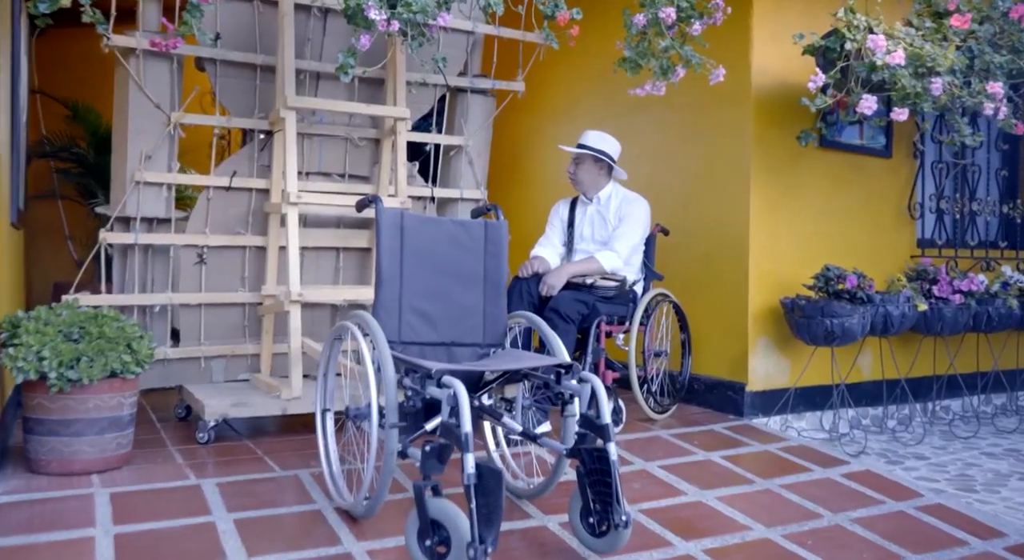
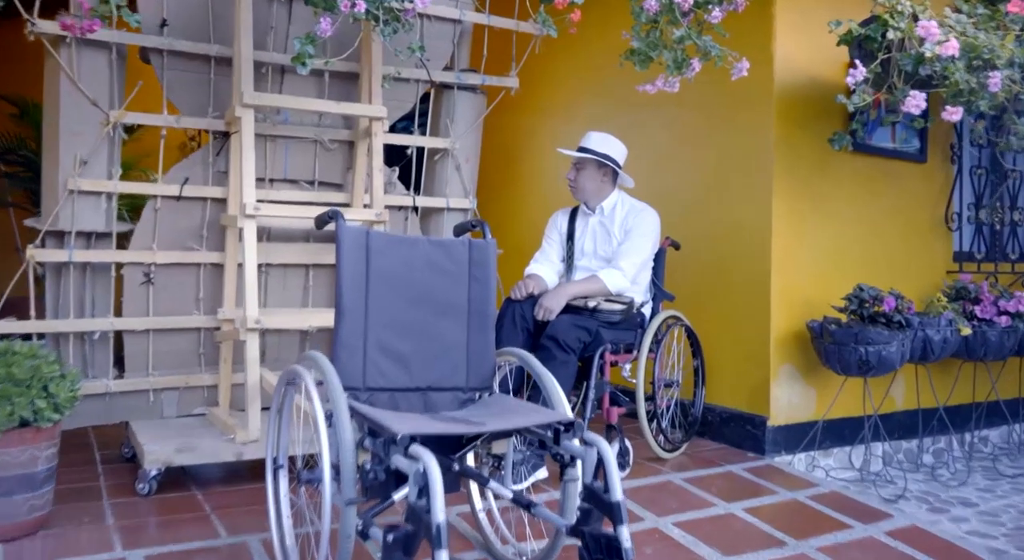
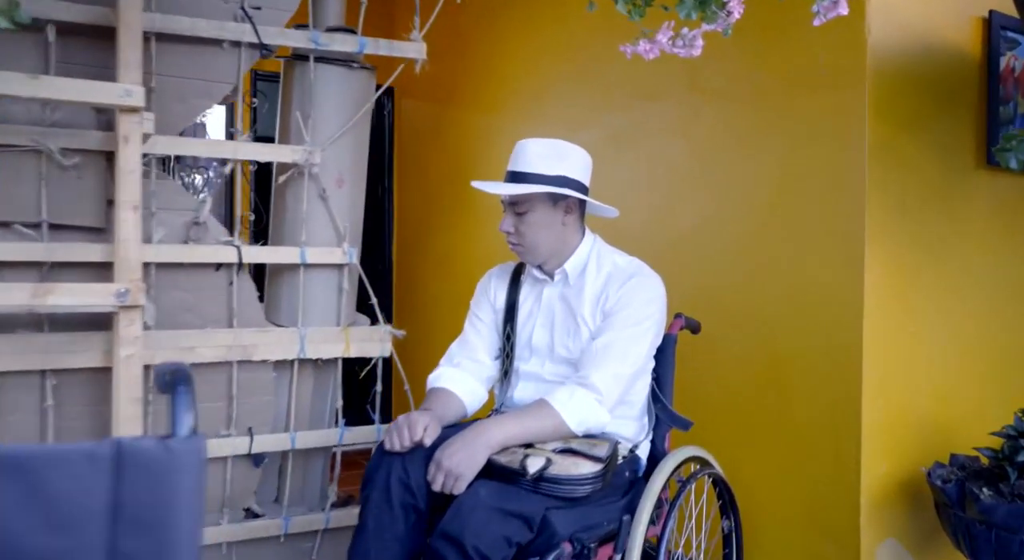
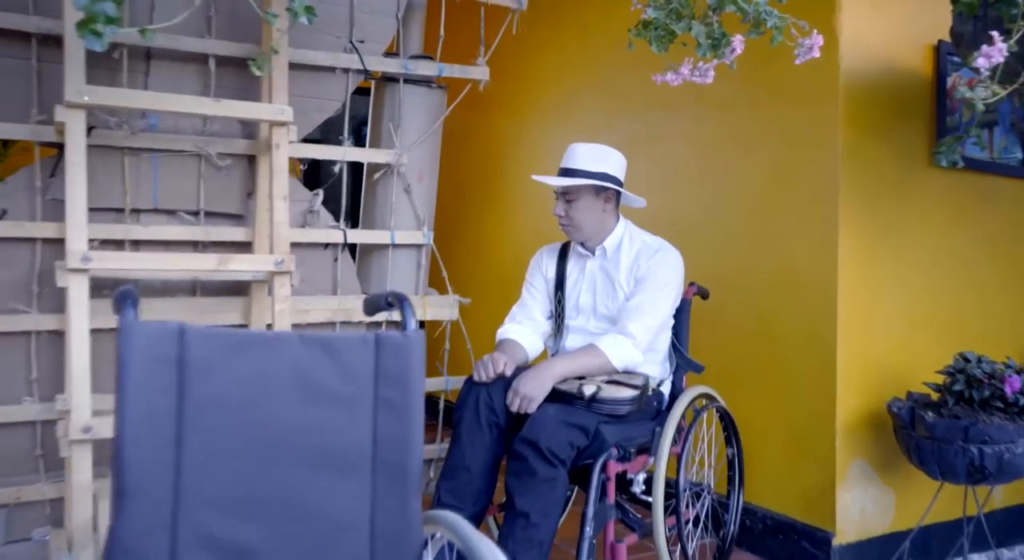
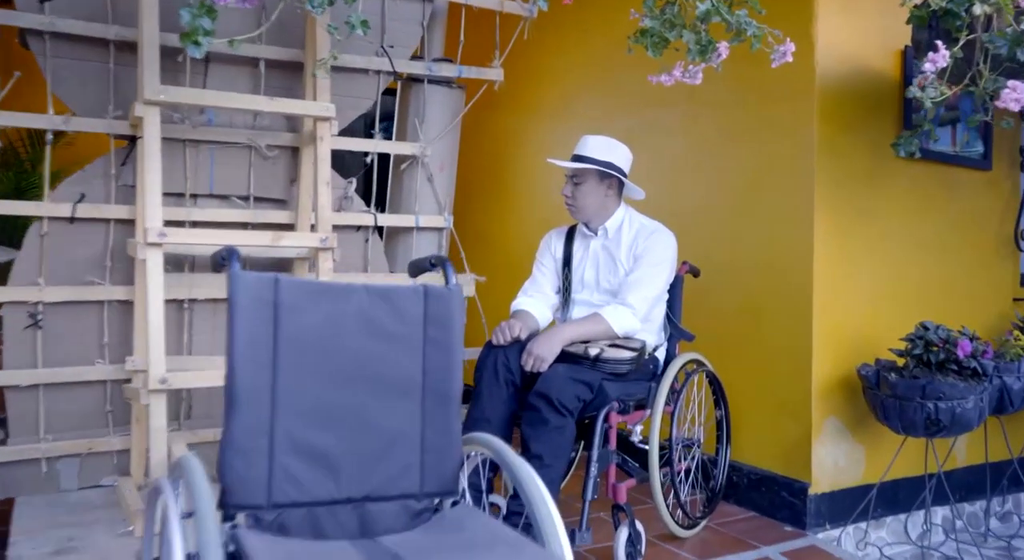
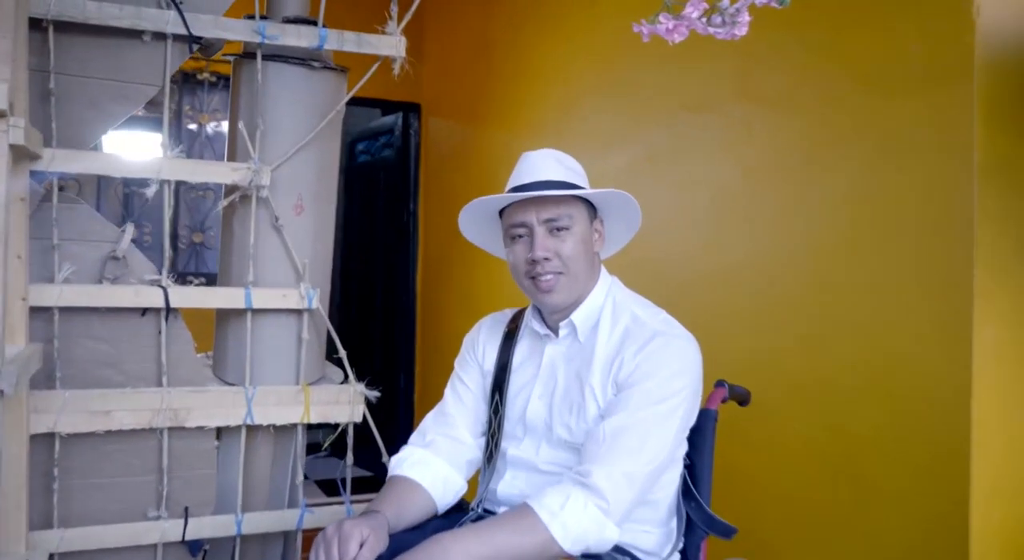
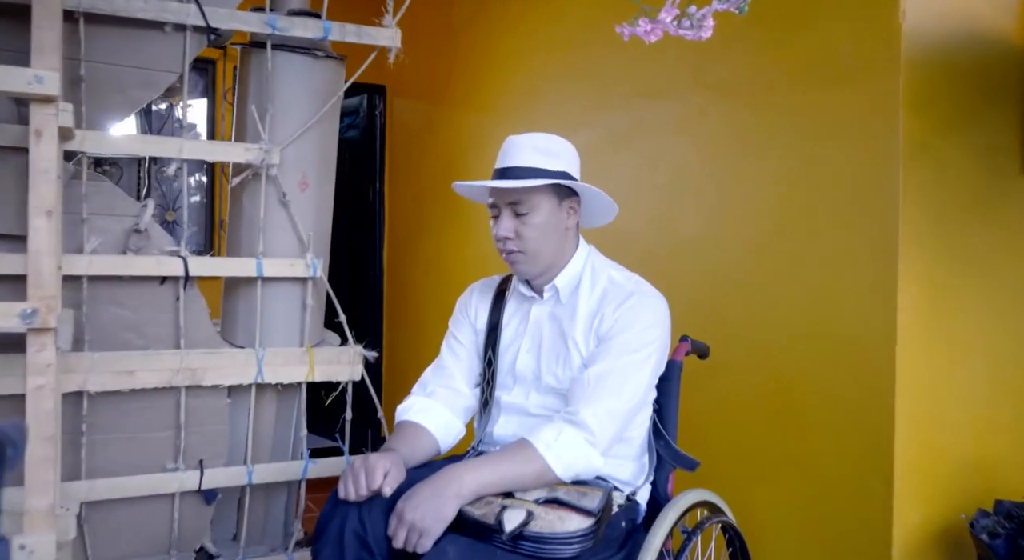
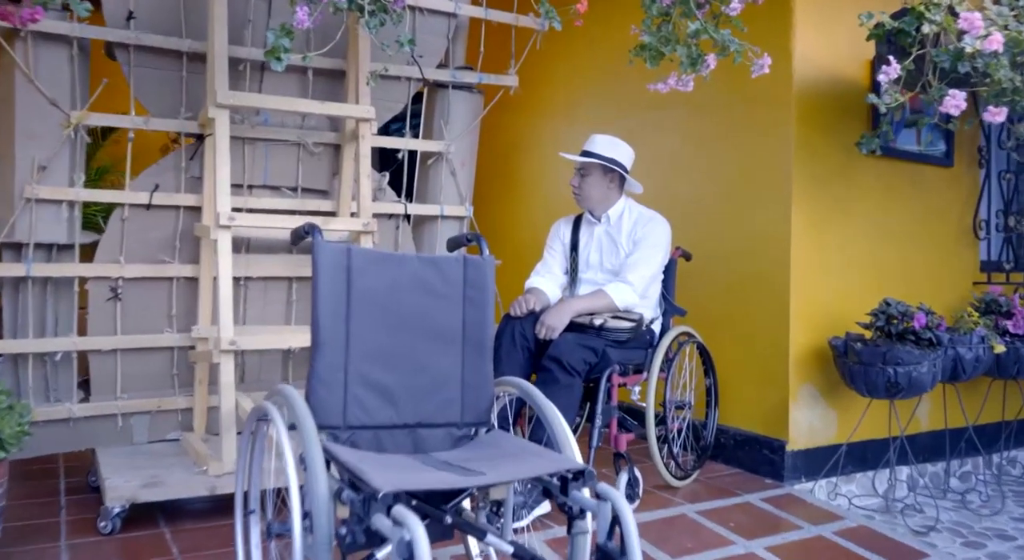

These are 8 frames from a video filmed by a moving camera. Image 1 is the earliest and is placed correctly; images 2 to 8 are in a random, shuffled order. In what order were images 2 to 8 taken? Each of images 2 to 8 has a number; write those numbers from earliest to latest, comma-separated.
2, 8, 5, 4, 3, 7, 6
